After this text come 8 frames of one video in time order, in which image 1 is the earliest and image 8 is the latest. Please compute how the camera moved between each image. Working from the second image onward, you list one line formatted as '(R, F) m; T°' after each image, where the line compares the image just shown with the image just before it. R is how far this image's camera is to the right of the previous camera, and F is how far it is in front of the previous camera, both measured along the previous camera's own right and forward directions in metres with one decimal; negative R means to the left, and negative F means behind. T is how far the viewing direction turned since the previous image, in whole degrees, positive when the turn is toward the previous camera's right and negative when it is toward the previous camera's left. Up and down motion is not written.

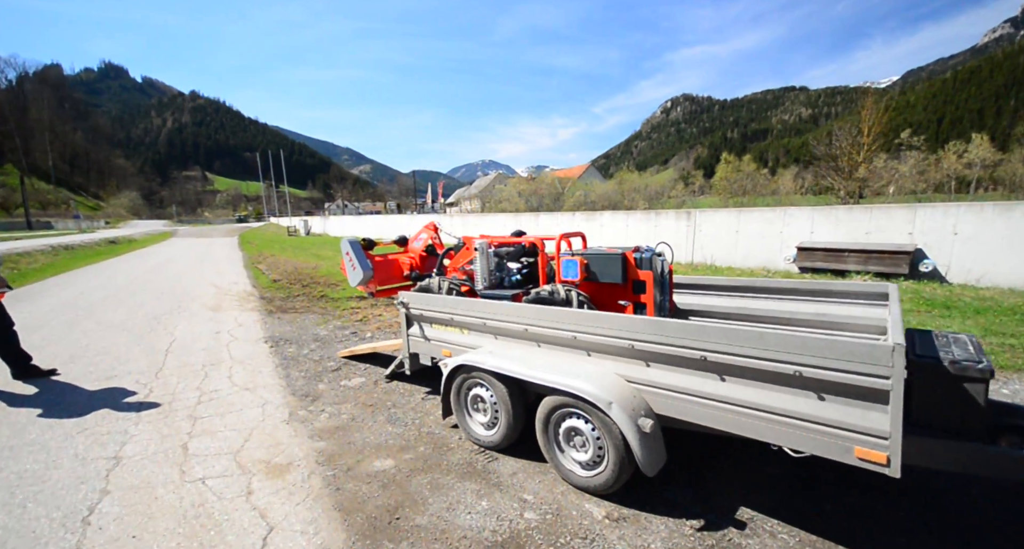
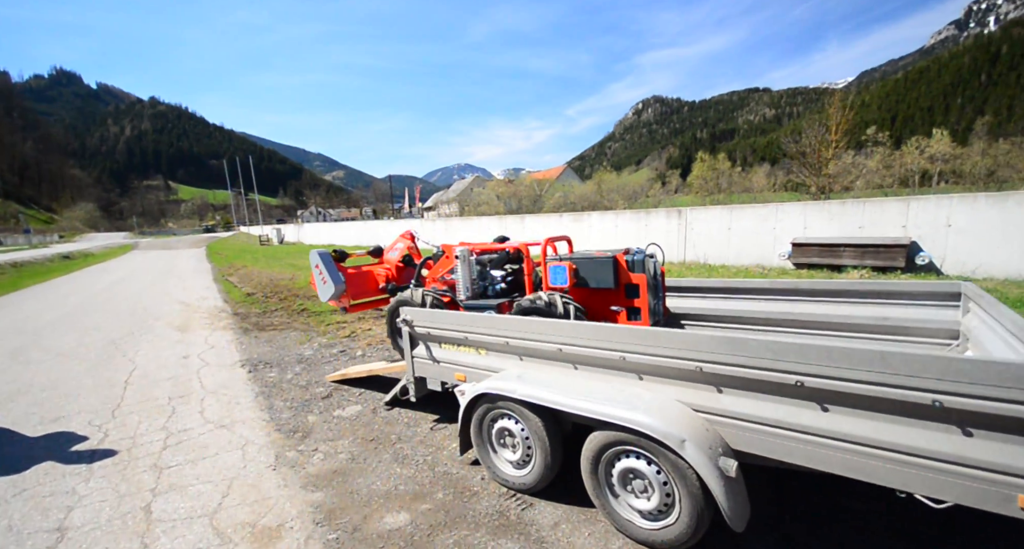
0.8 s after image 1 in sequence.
(-0.3, +0.5) m; +3°
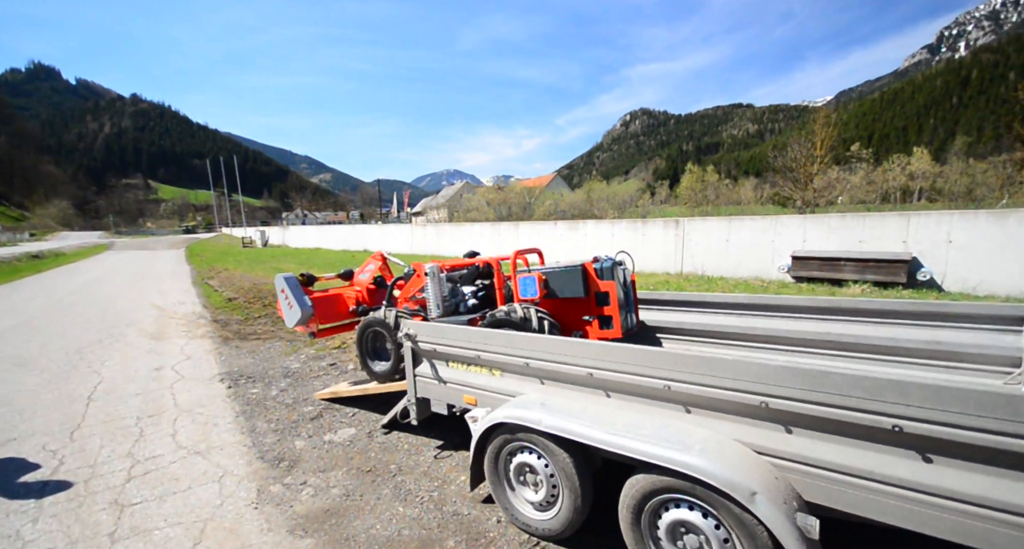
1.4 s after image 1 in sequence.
(-0.2, +0.3) m; +2°
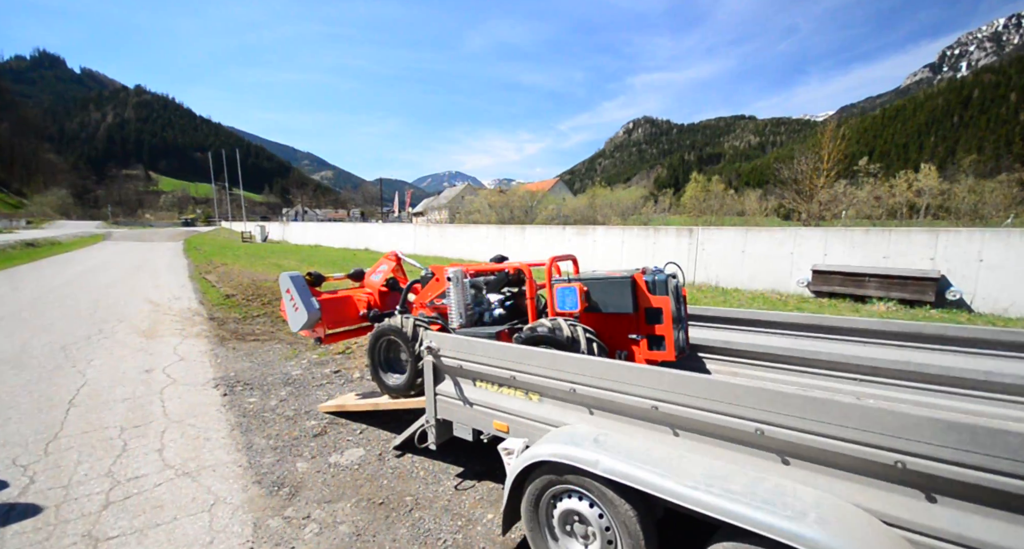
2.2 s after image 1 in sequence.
(-0.2, +0.4) m; 0°
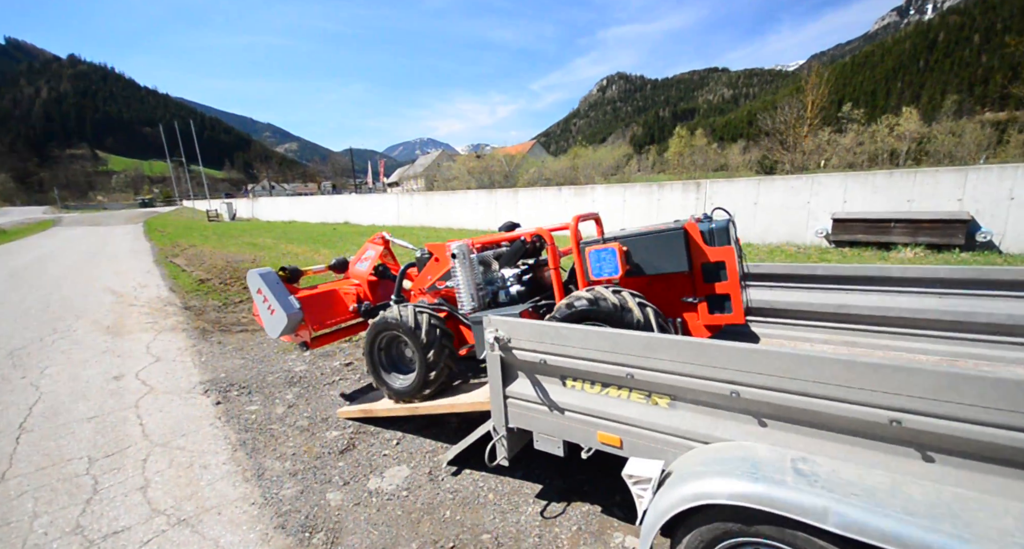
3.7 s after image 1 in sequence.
(-0.5, +0.7) m; +3°
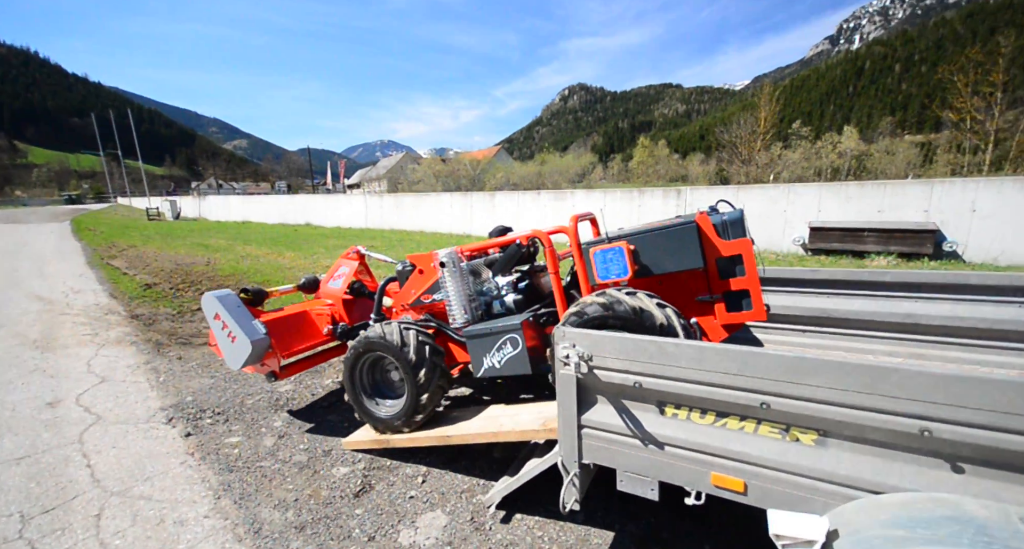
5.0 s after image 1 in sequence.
(-0.5, +0.4) m; +5°
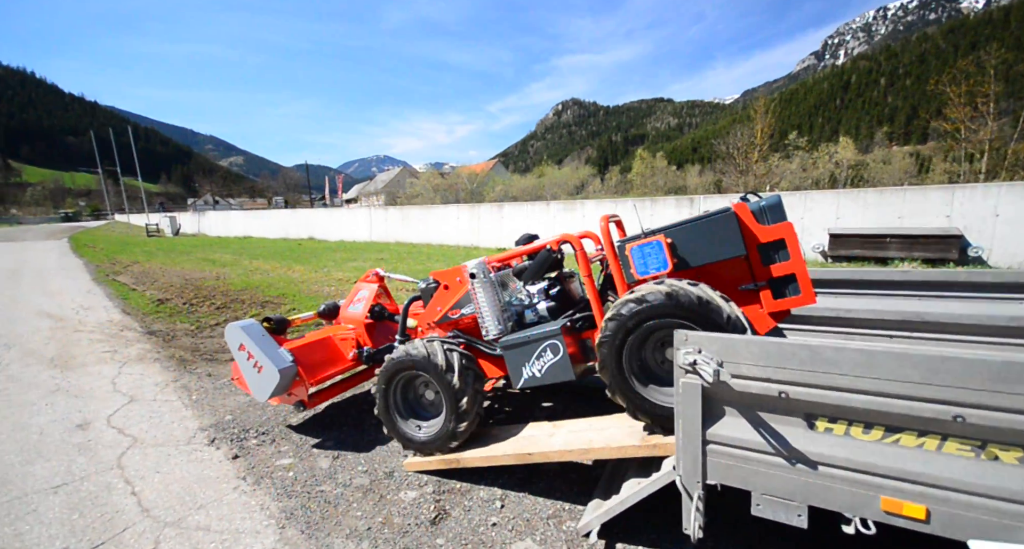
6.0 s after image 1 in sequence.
(-0.4, +0.2) m; +1°
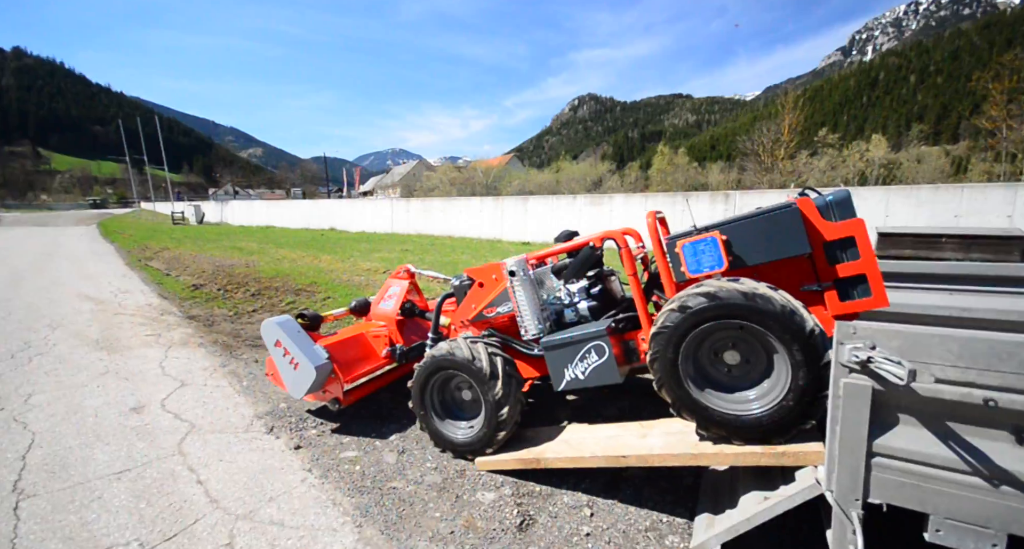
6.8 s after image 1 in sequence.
(-0.4, +0.2) m; -2°
